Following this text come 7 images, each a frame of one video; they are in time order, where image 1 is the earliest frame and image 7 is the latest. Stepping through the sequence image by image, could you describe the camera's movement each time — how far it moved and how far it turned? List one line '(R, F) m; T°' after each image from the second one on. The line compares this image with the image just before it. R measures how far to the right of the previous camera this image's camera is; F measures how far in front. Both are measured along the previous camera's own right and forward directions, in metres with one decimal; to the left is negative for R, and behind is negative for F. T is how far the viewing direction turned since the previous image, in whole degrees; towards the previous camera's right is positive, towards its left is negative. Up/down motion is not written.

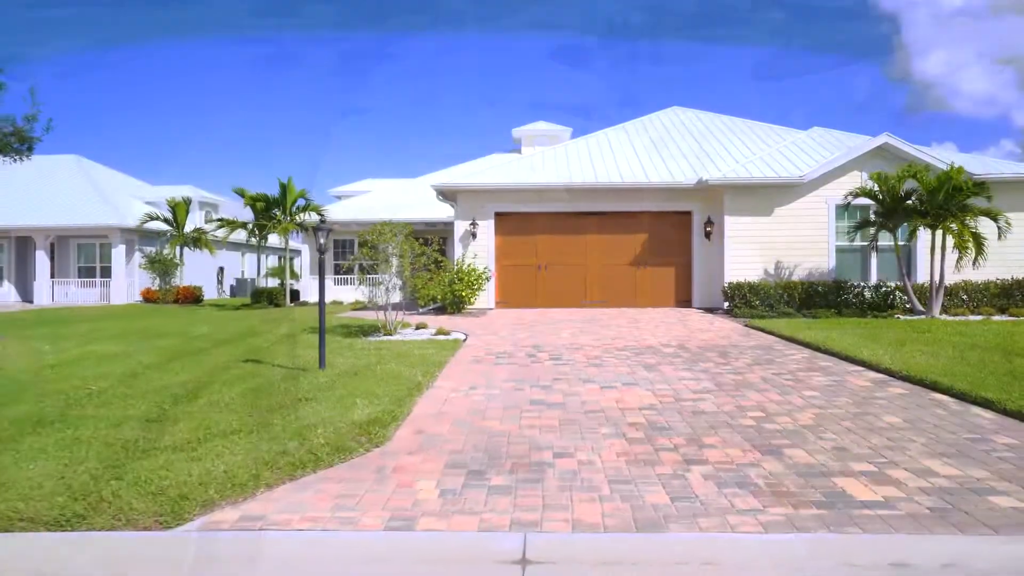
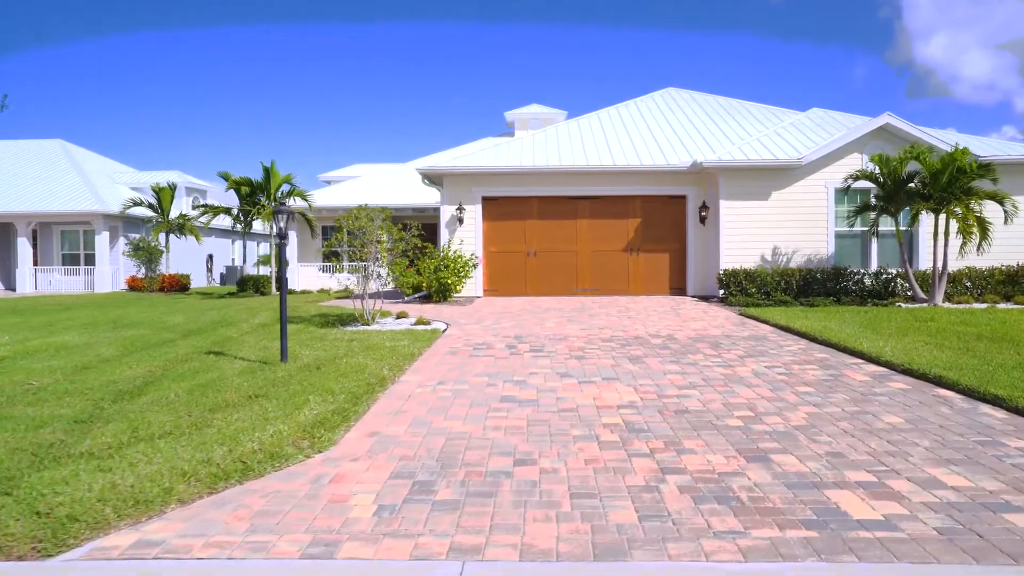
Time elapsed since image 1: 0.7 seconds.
(+0.3, +0.6) m; 0°
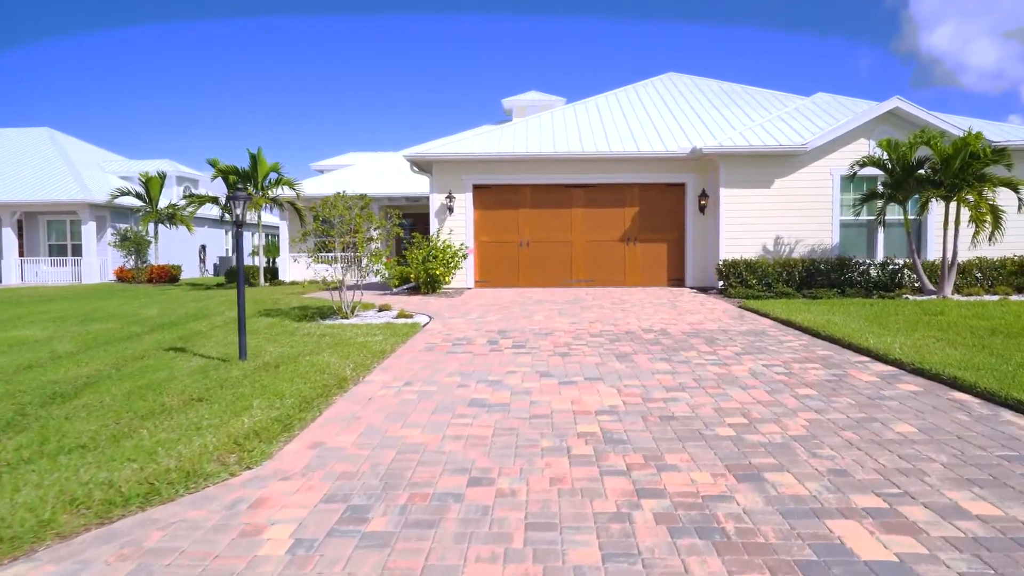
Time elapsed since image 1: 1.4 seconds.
(+0.3, +0.6) m; 0°
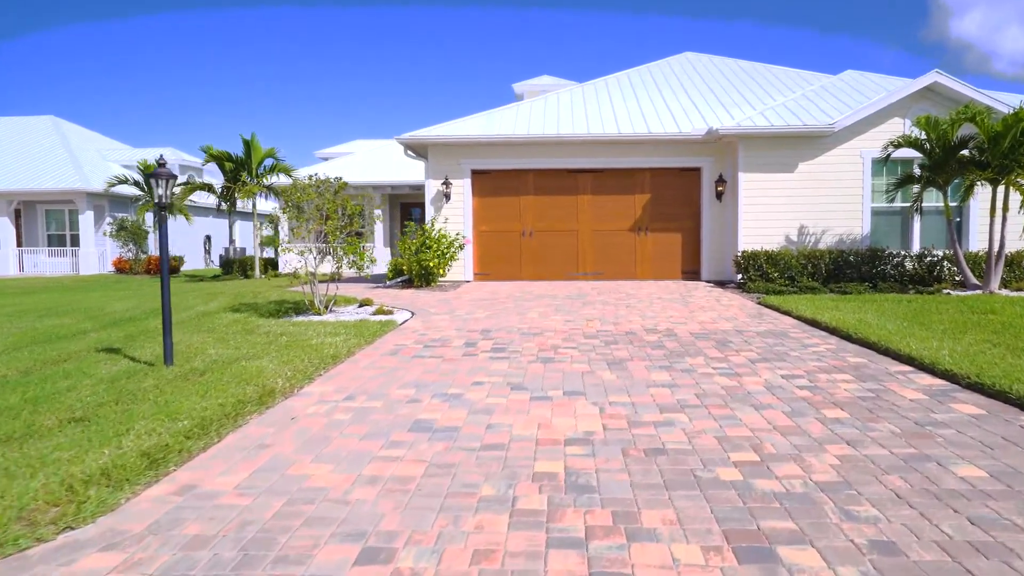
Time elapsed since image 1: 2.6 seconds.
(+0.5, +1.2) m; -2°
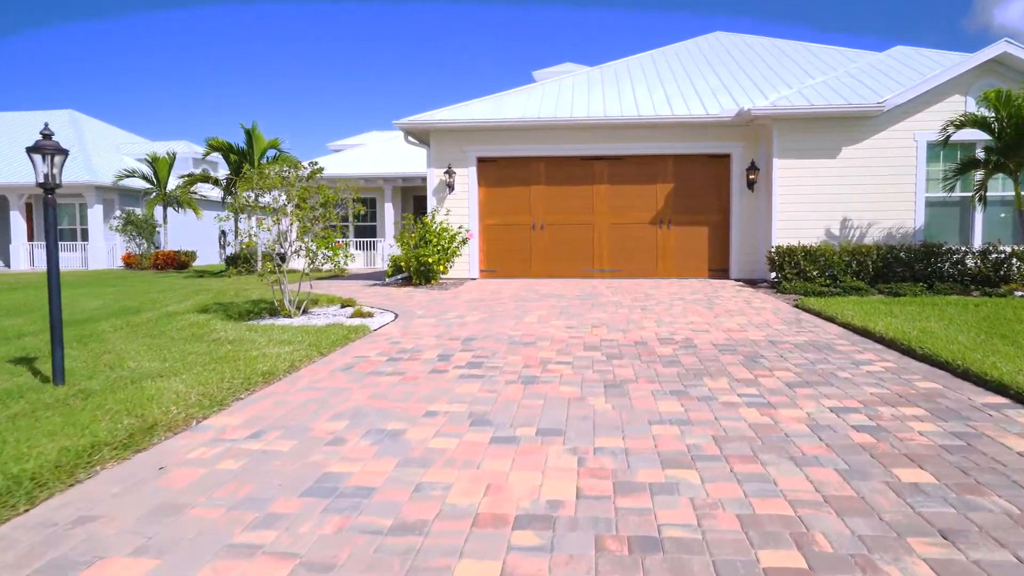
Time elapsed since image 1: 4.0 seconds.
(+0.5, +1.3) m; -3°
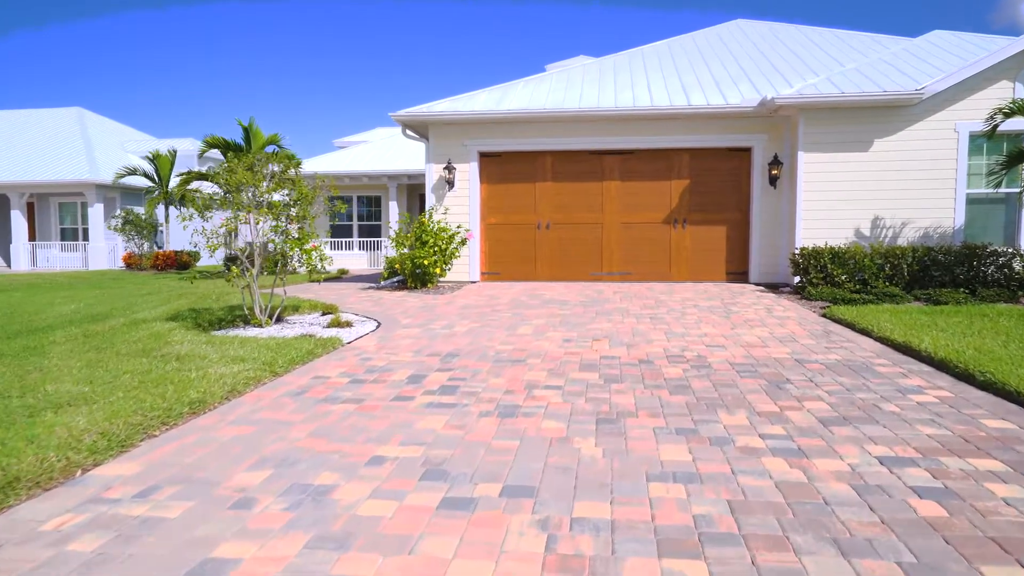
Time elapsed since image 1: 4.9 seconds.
(+0.3, +0.9) m; -1°
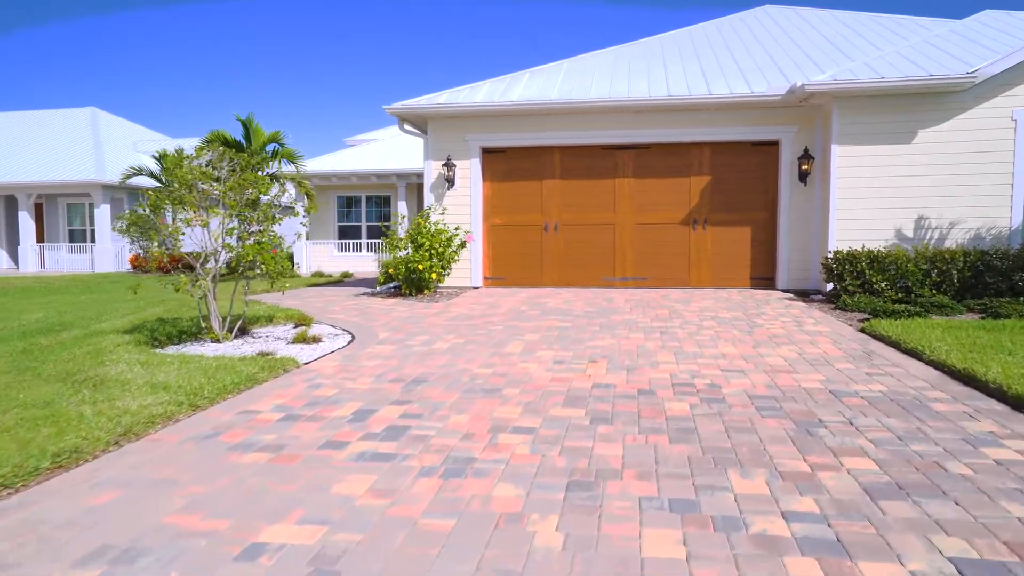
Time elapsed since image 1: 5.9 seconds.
(+0.4, +1.0) m; -2°
